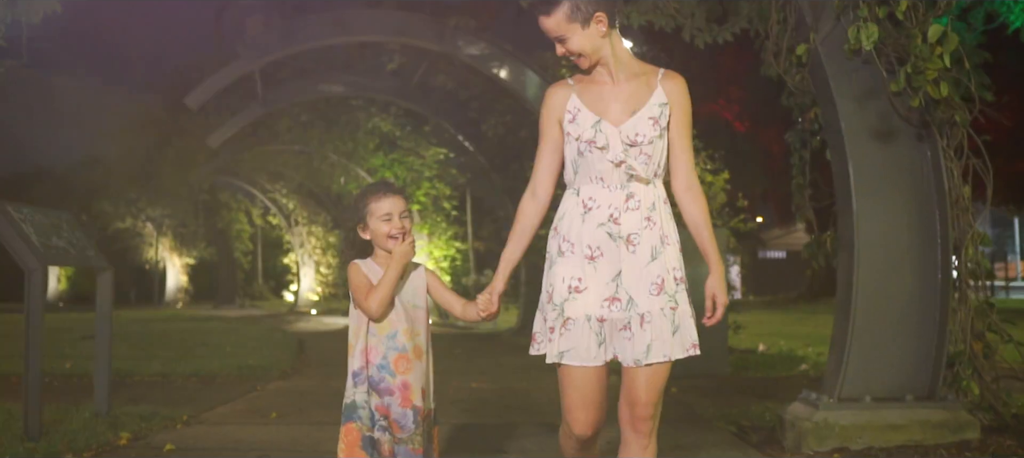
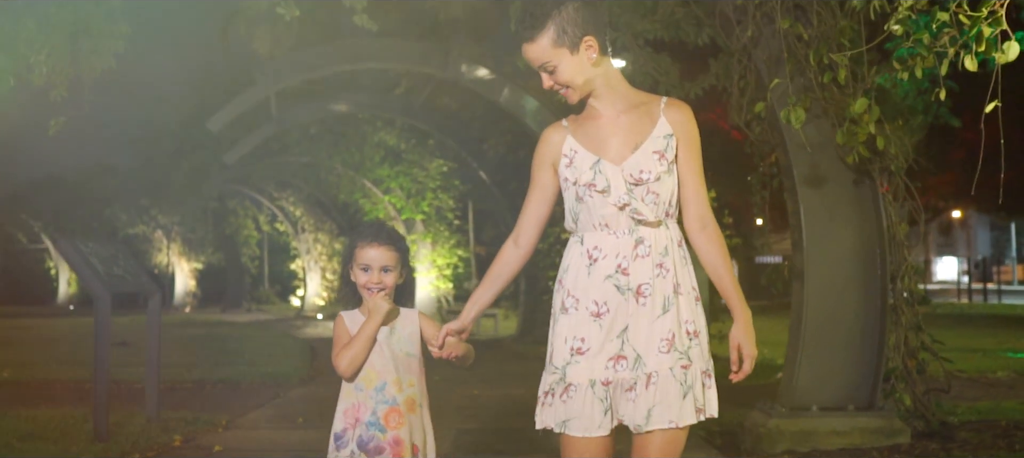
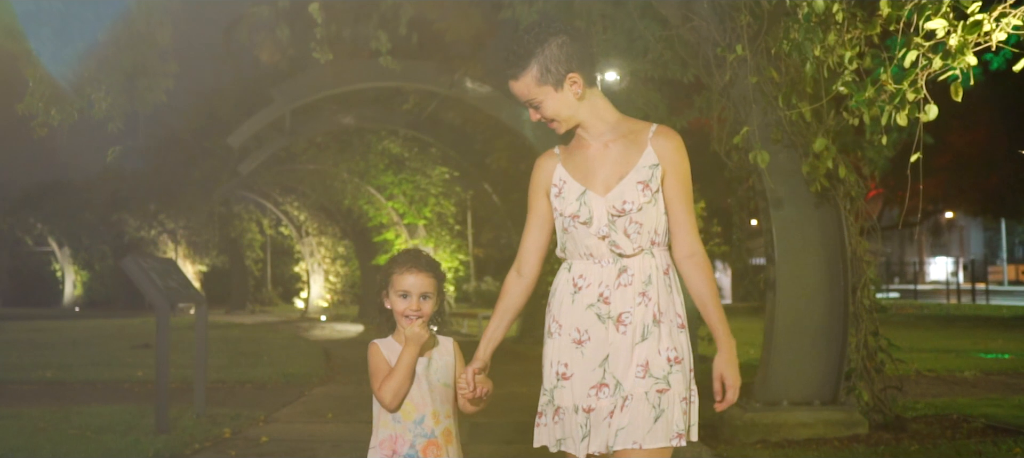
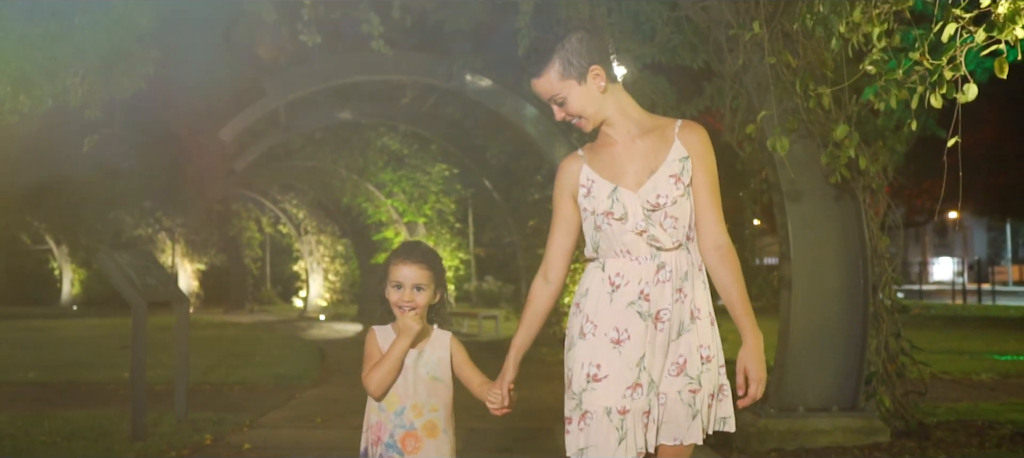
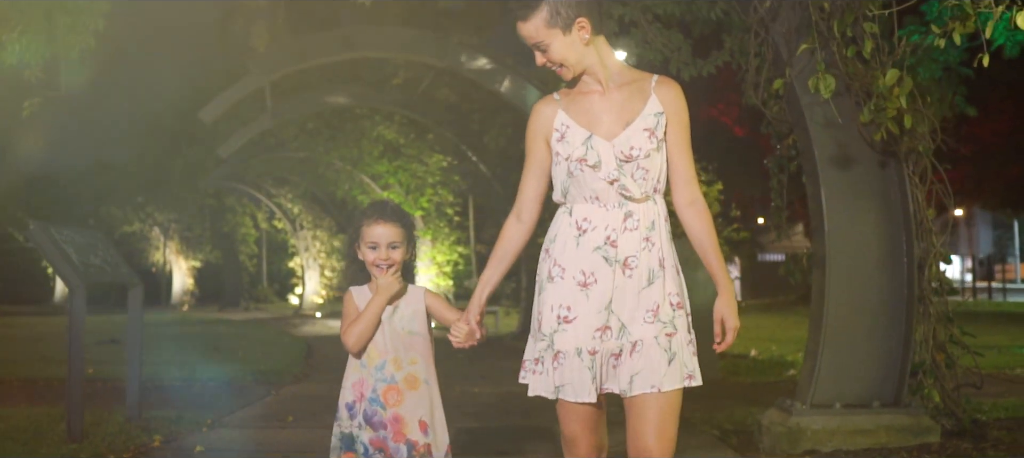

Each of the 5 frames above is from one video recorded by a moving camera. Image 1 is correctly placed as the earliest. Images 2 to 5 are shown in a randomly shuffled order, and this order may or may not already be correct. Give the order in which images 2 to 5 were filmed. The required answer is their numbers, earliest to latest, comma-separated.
5, 2, 4, 3
